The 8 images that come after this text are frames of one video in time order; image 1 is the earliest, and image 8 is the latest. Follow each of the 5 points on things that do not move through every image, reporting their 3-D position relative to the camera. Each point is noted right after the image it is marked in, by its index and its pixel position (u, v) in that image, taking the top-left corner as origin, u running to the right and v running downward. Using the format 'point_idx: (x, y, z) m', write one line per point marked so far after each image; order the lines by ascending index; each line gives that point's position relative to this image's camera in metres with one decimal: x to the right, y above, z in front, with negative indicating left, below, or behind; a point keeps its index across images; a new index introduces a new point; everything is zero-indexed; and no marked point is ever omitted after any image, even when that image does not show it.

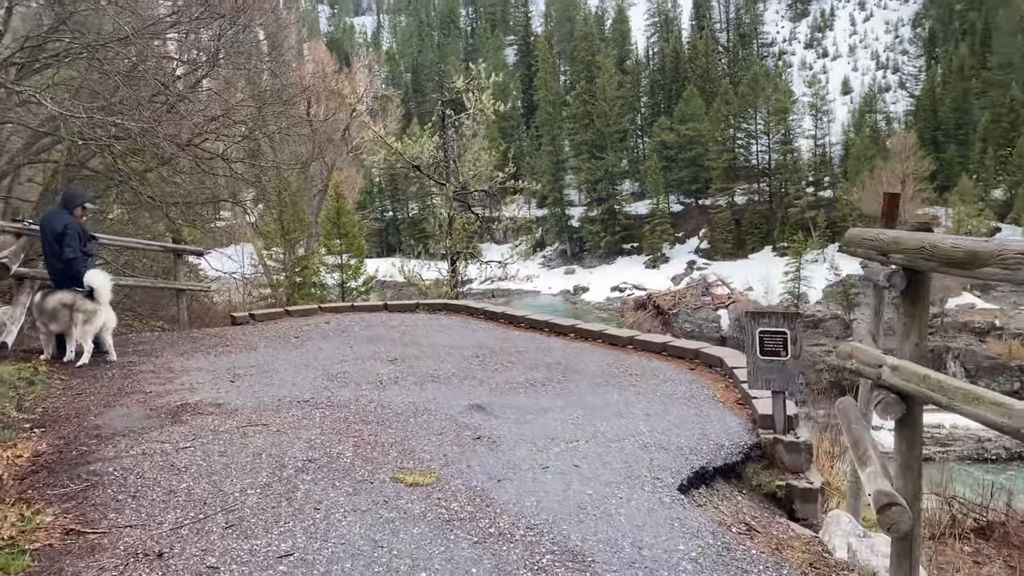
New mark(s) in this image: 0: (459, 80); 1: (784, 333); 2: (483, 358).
0: (-1.0, +3.5, +14.5) m
1: (+1.4, -0.2, +4.4) m
2: (-0.2, -0.5, +6.4) m
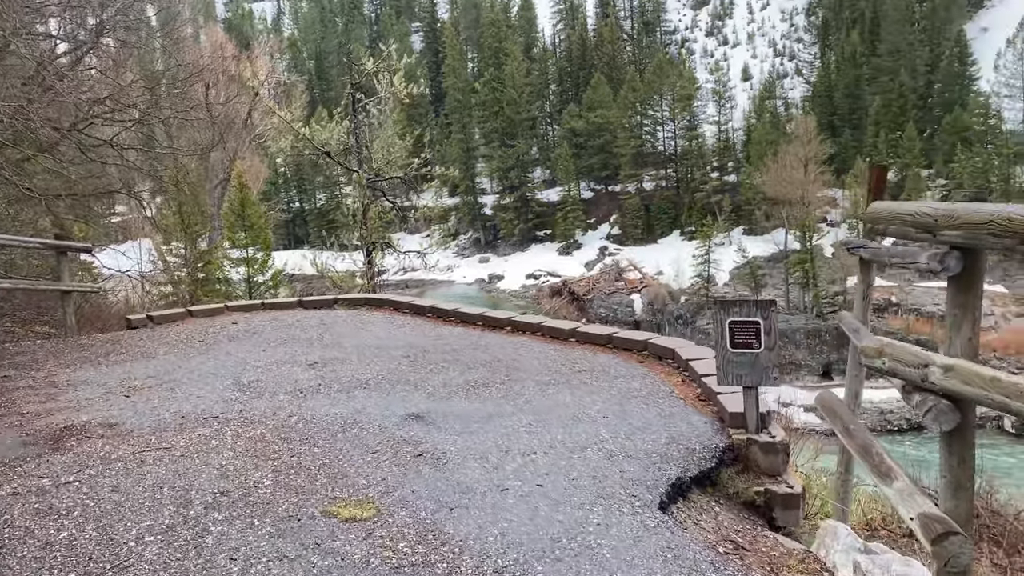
0: (-2.4, +3.6, +13.8) m
1: (+1.2, -0.2, +3.9) m
2: (-0.7, -0.5, +5.8) m
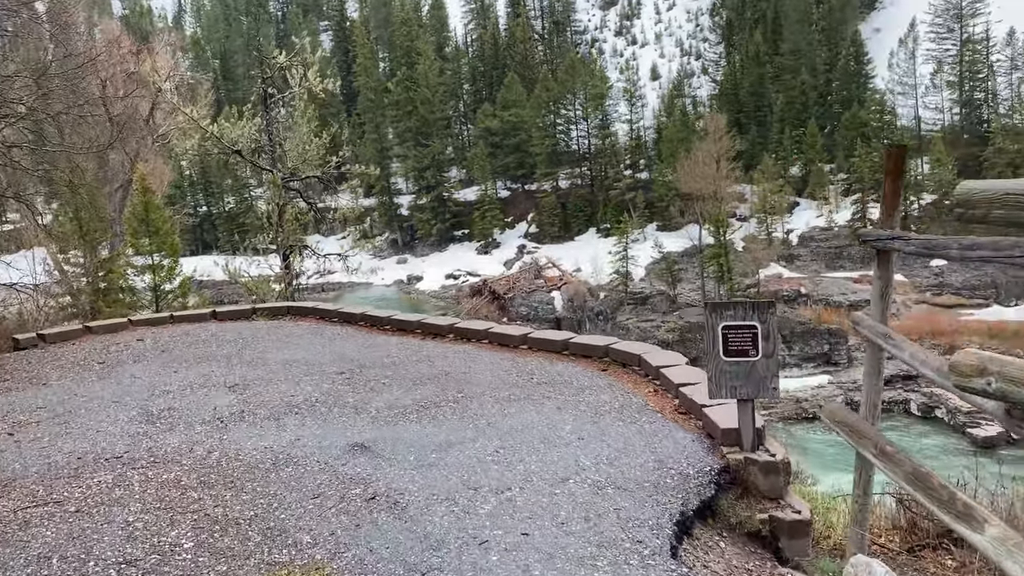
0: (-3.6, +3.5, +12.9) m
1: (+1.0, -0.2, +3.5) m
2: (-1.0, -0.5, +5.2) m
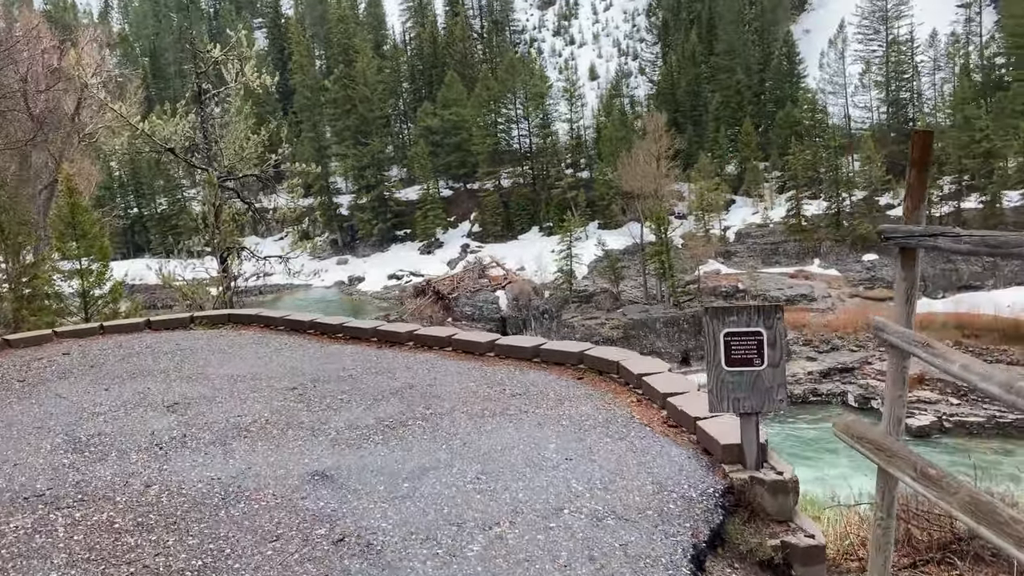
0: (-4.4, +3.5, +12.3) m
1: (+0.9, -0.2, +3.2) m
2: (-1.2, -0.6, +4.7) m
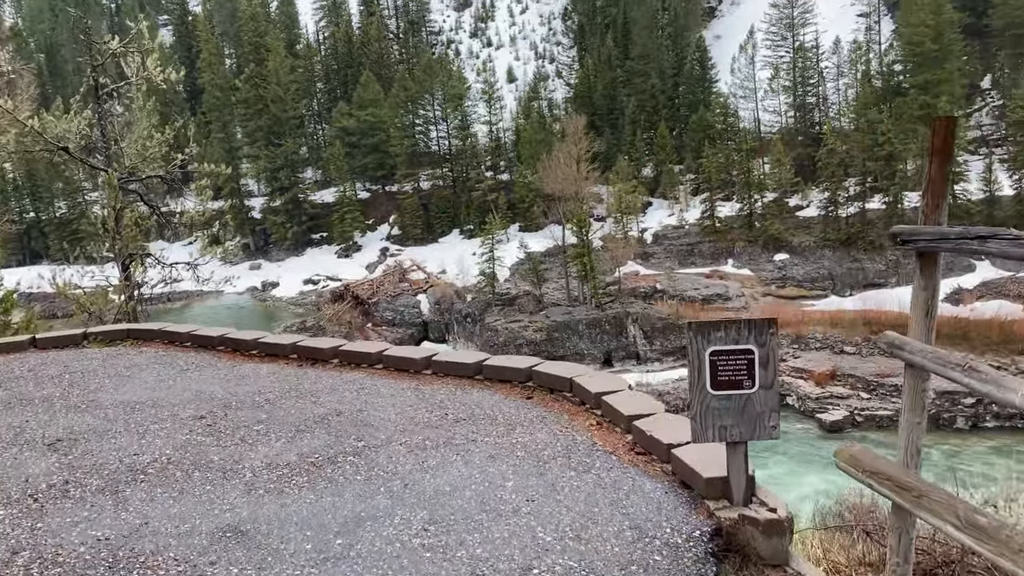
0: (-5.4, +3.3, +11.3) m
1: (+0.8, -0.2, +2.8) m
2: (-1.5, -0.7, +4.1) m
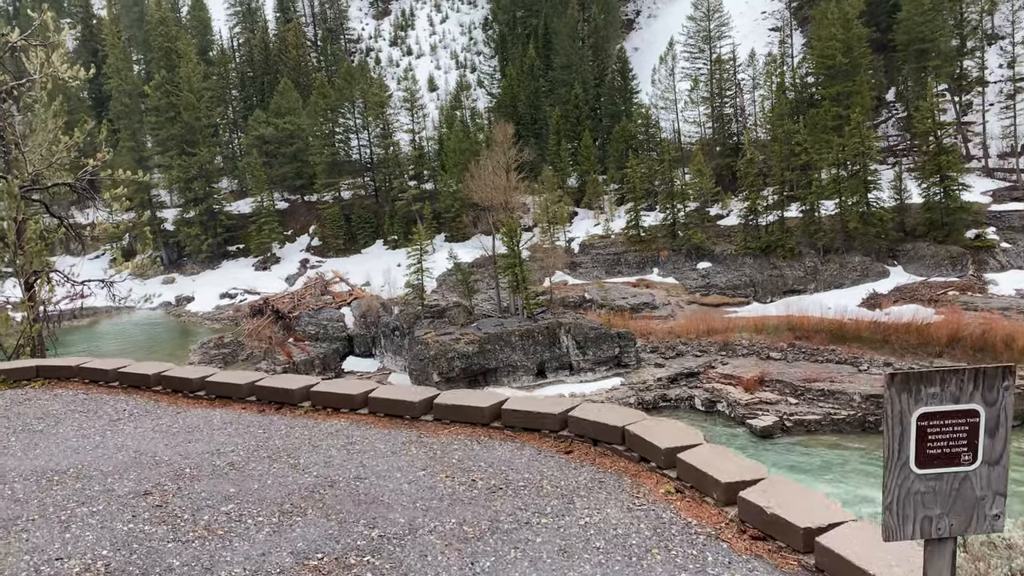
0: (-5.9, +3.1, +9.9) m
1: (+1.1, -0.3, +2.0) m
2: (-1.3, -0.8, +3.1) m
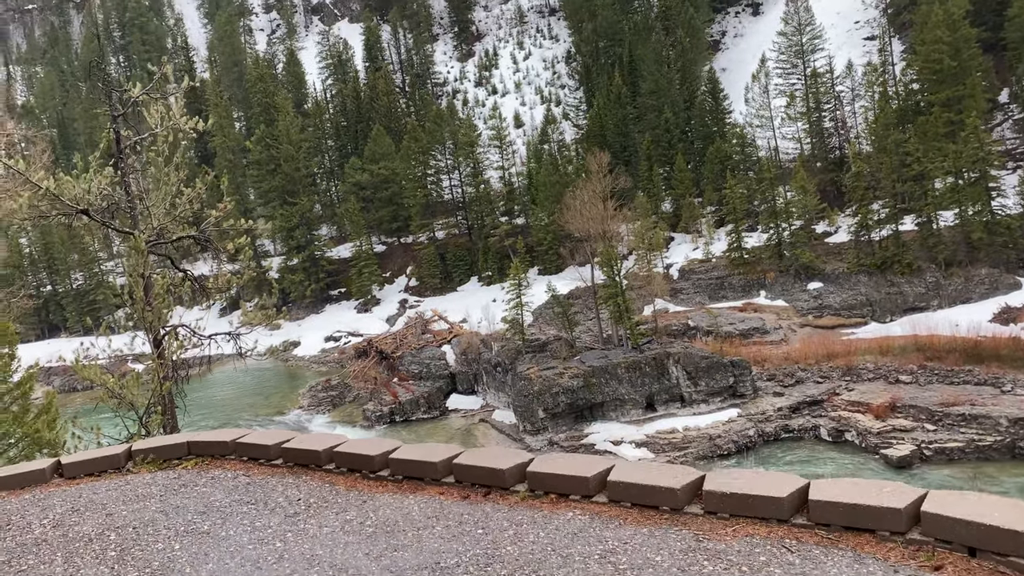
0: (-4.3, +2.4, +9.7) m
1: (+1.9, -0.3, +0.8) m
2: (-0.3, -1.0, +2.2) m
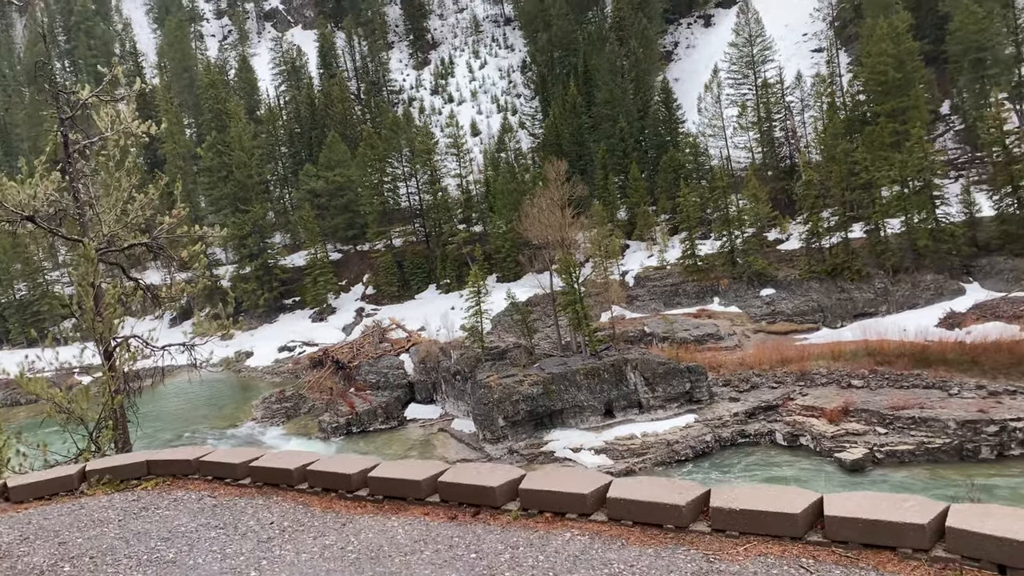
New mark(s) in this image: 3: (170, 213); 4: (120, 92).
0: (-4.7, +2.3, +9.2) m
1: (+2.0, -0.3, +0.7) m
2: (-0.3, -1.0, +2.0) m
3: (-3.8, +0.9, +9.6) m
4: (-4.3, +2.3, +9.3) m
